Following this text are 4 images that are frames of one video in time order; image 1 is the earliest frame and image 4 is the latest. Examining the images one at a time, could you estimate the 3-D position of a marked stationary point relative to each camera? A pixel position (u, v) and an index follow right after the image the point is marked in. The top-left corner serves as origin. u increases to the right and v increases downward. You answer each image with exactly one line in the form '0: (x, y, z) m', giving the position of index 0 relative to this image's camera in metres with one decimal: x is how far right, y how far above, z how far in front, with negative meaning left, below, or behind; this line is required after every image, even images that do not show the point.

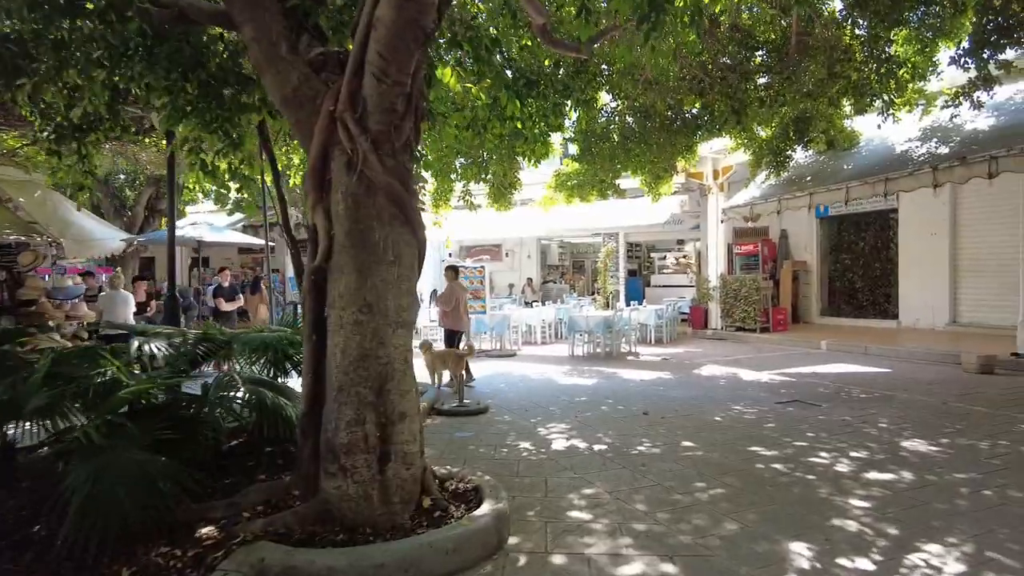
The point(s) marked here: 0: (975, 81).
0: (+5.9, +2.6, +8.1) m
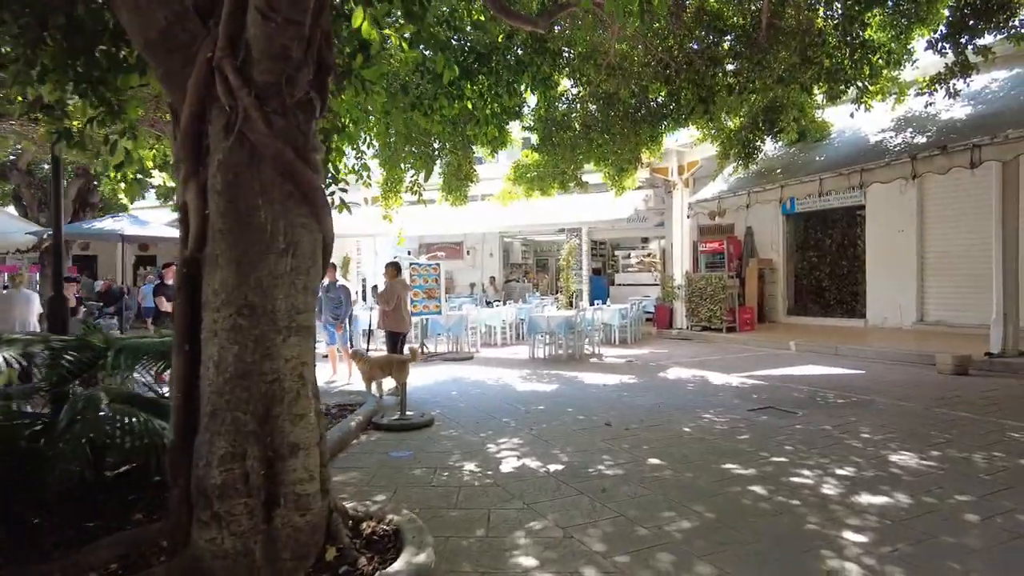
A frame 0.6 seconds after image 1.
0: (+5.3, +2.7, +7.7) m
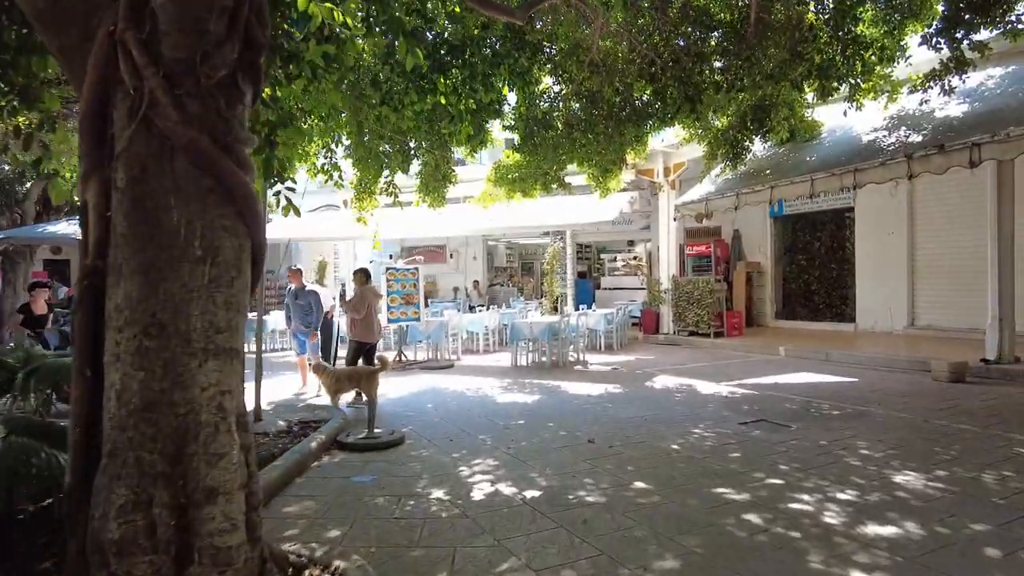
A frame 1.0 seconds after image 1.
0: (+5.1, +2.6, +7.4) m
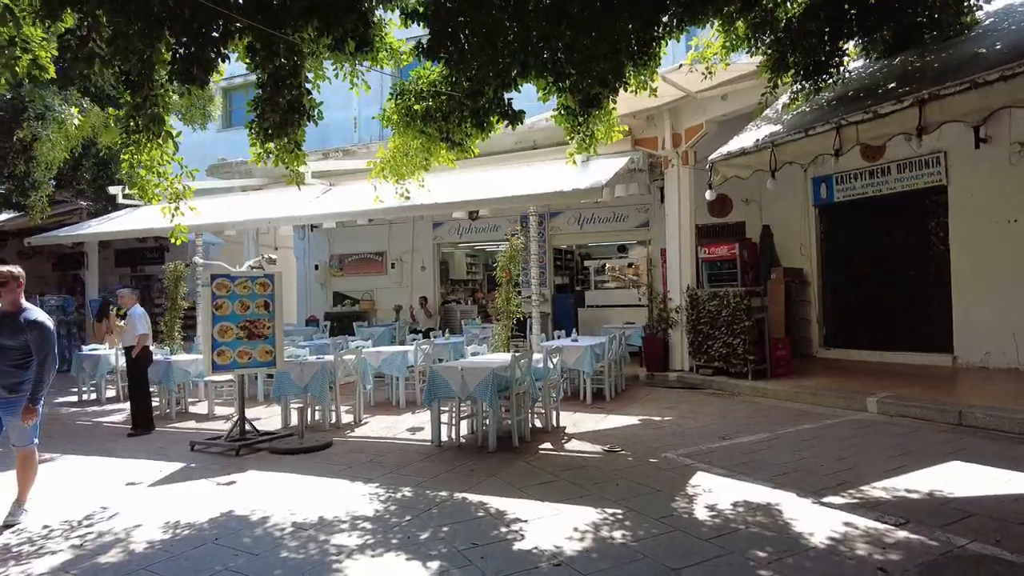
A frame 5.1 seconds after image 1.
0: (+4.3, +2.6, +3.2) m
